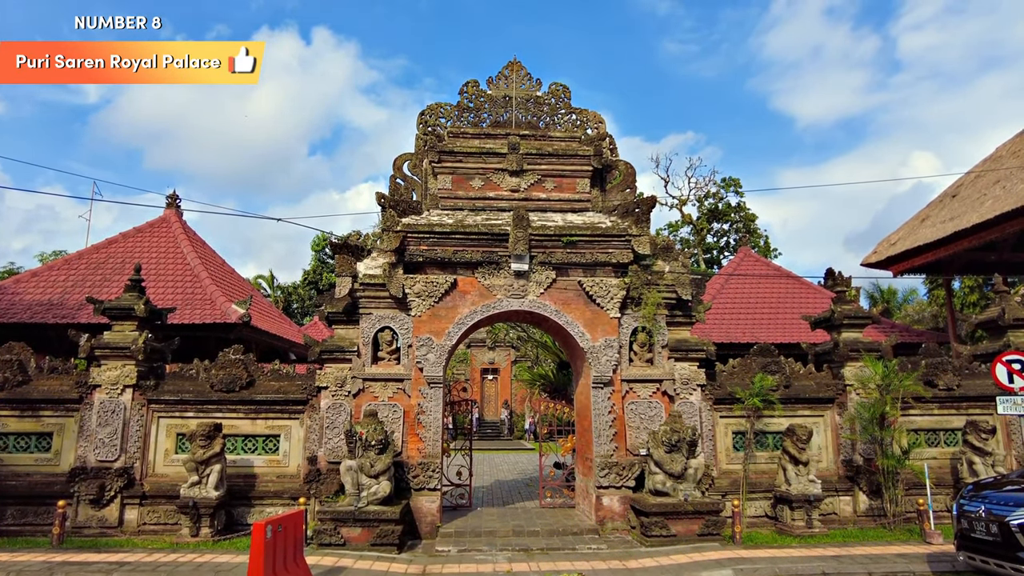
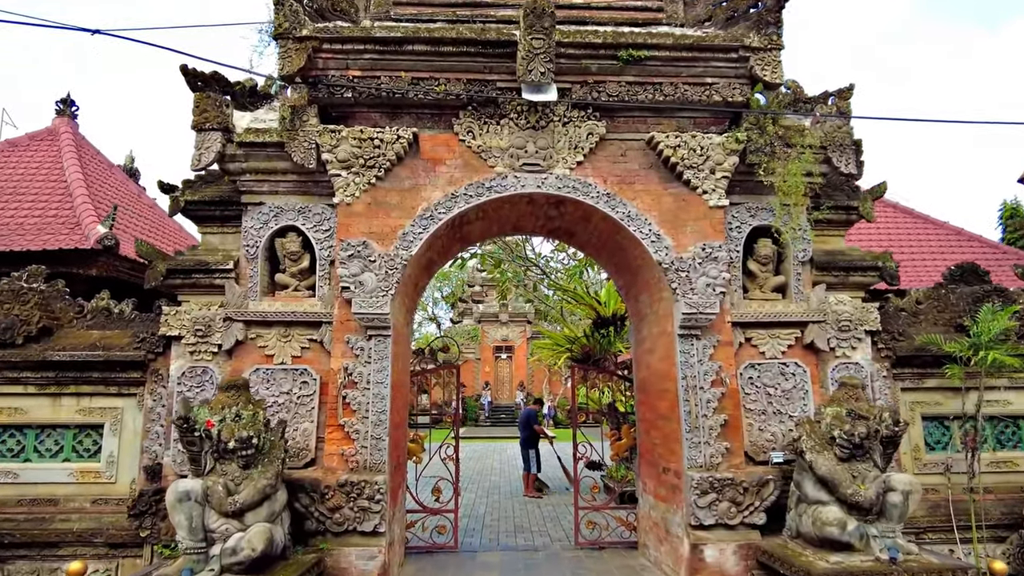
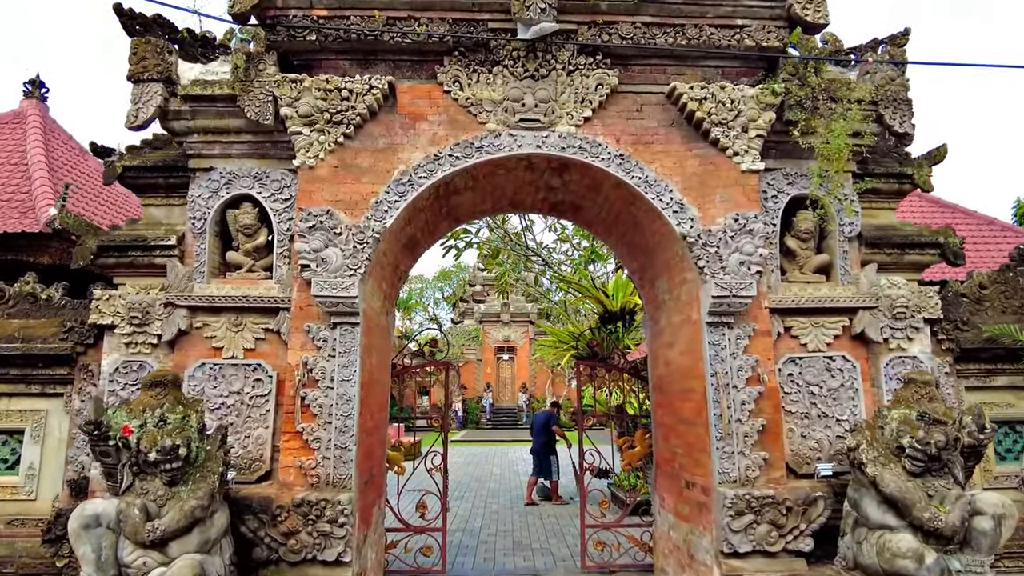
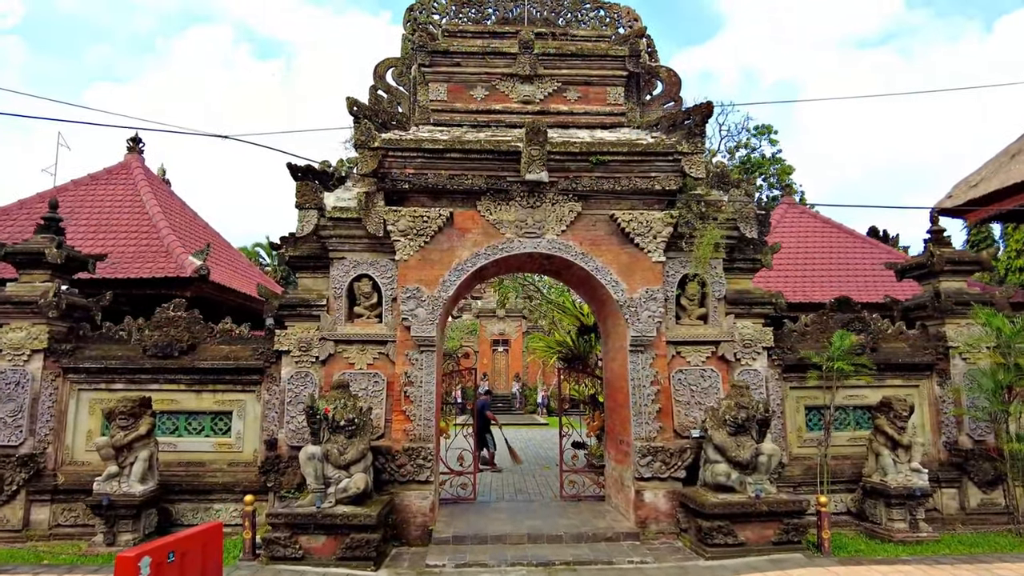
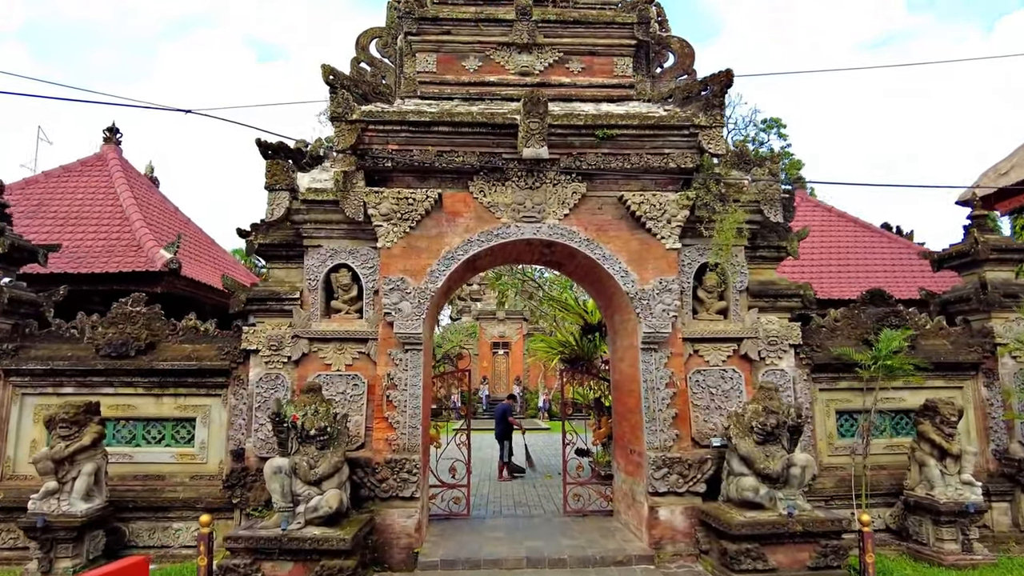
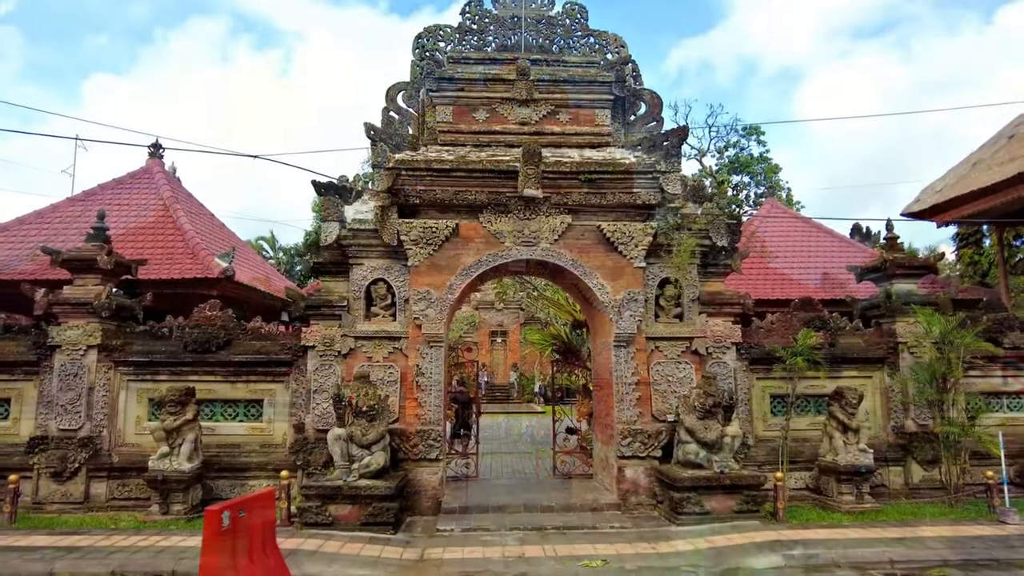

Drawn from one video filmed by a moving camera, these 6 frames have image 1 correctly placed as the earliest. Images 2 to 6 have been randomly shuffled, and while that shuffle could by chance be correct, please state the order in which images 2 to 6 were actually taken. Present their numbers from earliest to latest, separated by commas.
6, 4, 5, 2, 3
